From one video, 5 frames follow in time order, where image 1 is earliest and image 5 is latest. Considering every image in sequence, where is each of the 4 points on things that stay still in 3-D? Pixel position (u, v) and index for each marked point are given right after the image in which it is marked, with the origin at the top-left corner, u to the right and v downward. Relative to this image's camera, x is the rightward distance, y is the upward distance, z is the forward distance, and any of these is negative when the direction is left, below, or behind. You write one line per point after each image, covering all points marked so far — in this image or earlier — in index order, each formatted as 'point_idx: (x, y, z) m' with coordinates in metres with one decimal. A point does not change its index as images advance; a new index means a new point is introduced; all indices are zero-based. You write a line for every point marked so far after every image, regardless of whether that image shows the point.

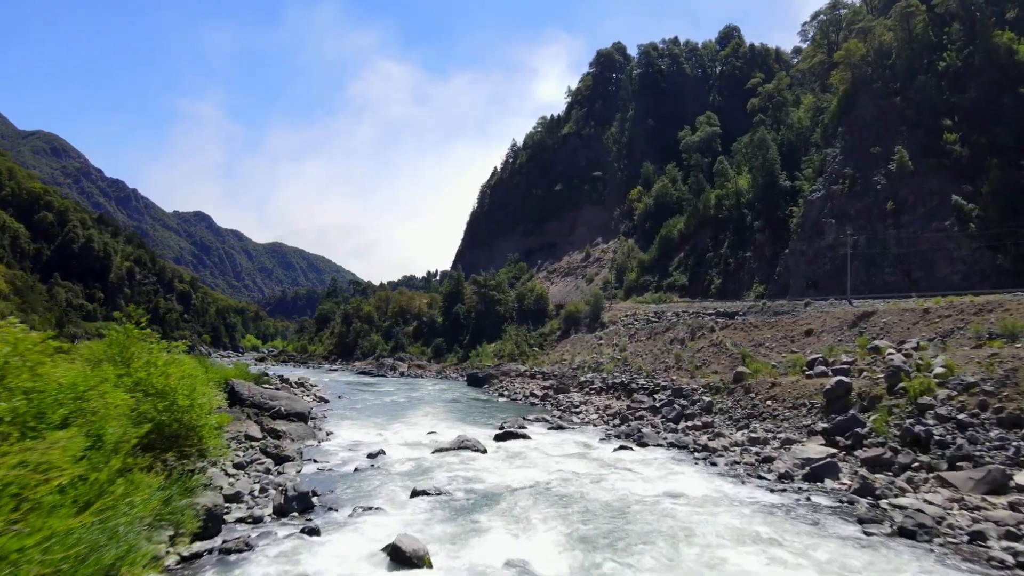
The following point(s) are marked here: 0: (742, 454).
0: (+5.6, -4.0, +17.7) m
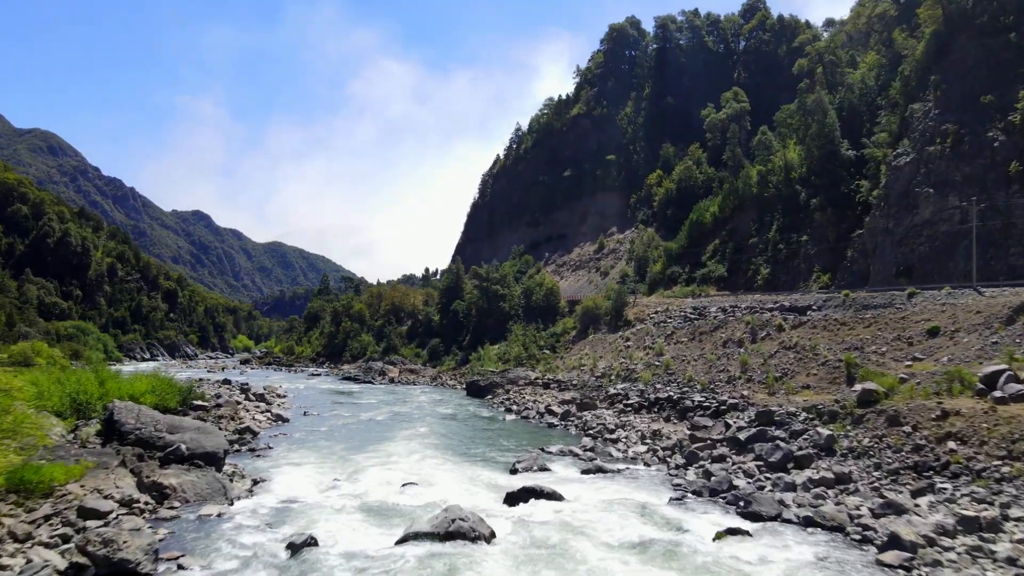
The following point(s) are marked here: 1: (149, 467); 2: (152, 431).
0: (+6.0, -3.5, +9.5) m
1: (-7.4, -3.6, +14.9) m
2: (-7.9, -3.2, +16.2) m
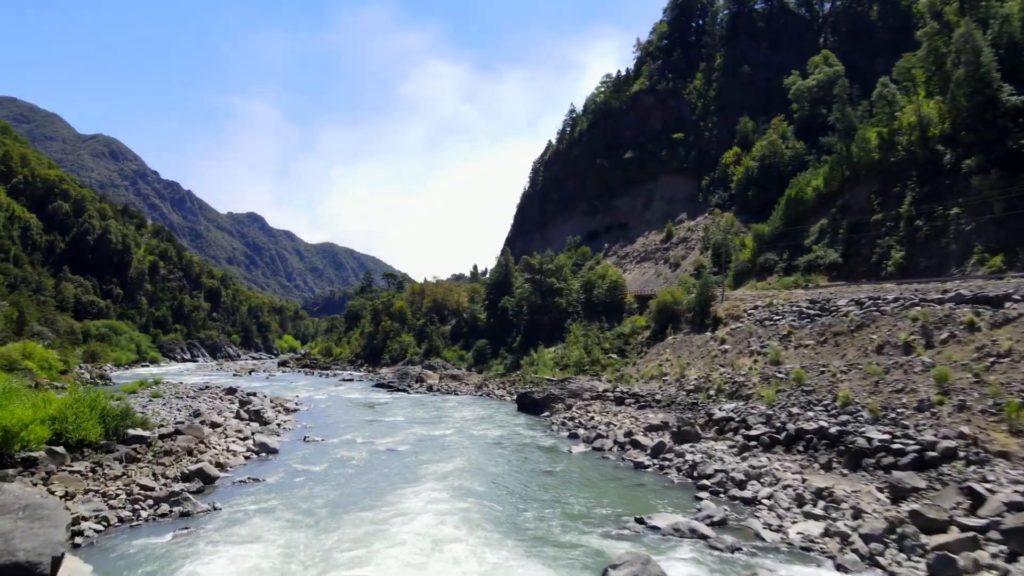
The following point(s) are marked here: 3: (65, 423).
0: (+6.6, -3.0, +0.9) m
1: (-6.3, -3.2, +7.2) m
2: (-6.8, -2.7, +8.5) m
3: (-9.7, -2.9, +16.0) m
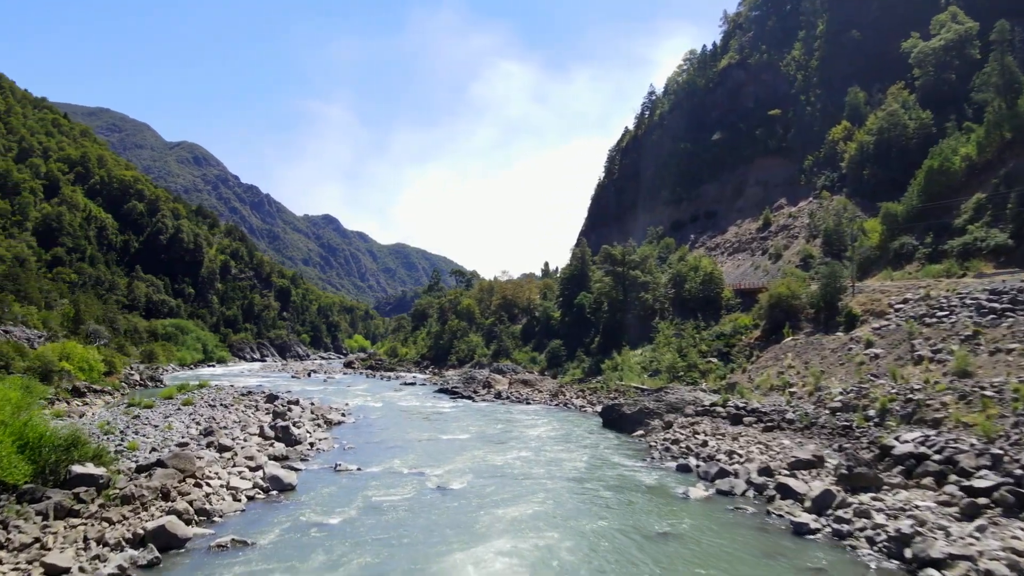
0: (+6.6, -2.6, -5.5) m
1: (-5.7, -2.8, +1.9) m
2: (-6.0, -2.3, +3.3) m
3: (-8.2, -2.6, +11.1) m
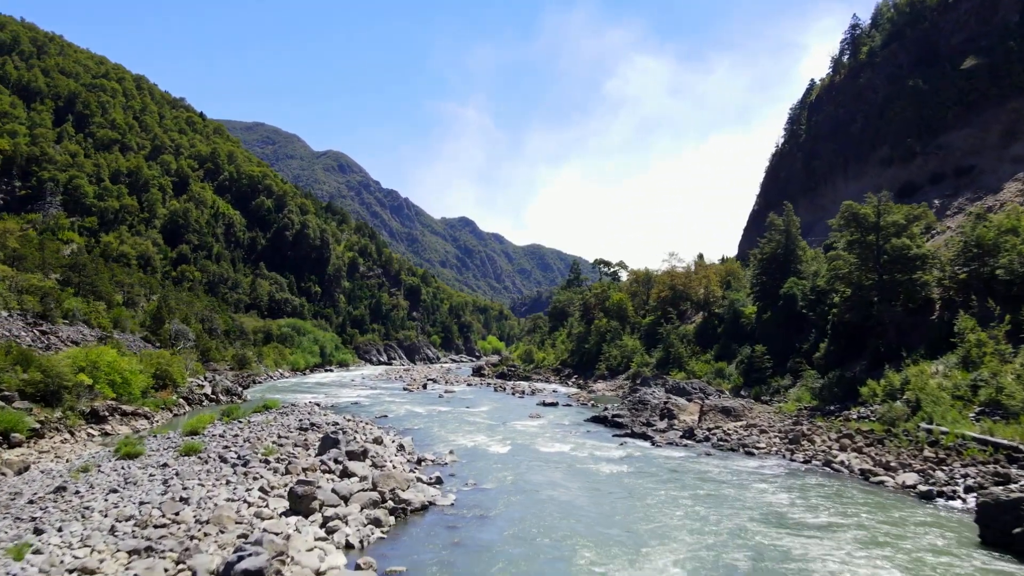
0: (+5.1, -1.7, -21.1) m
1: (-5.6, -2.0, -11.5) m
2: (-5.7, -1.5, -10.1) m
3: (-6.4, -1.8, -2.1) m
